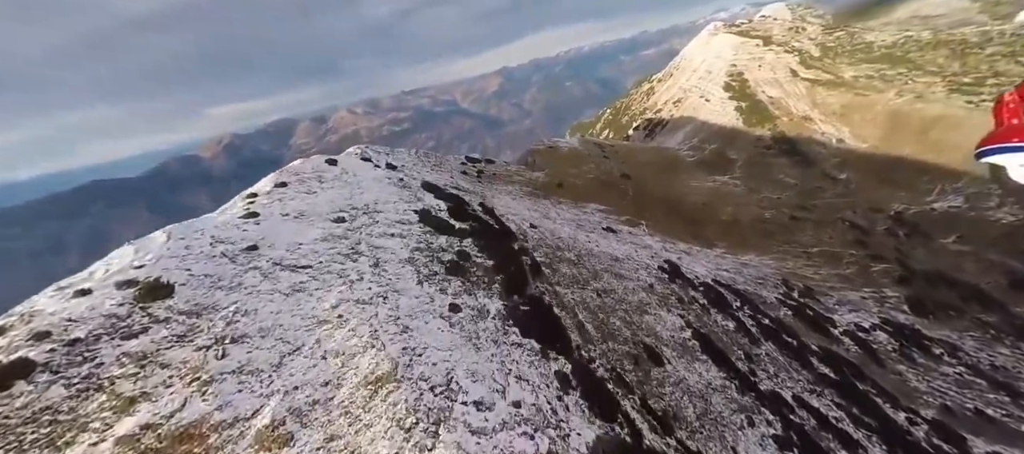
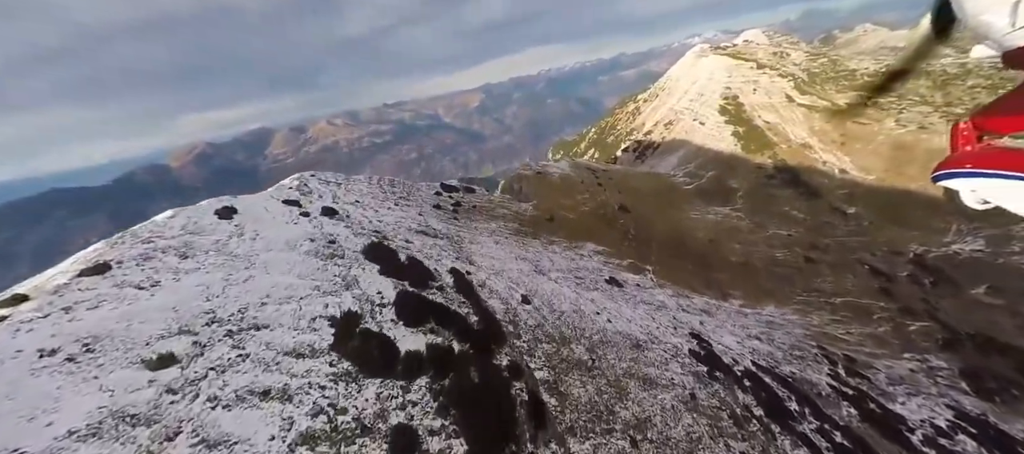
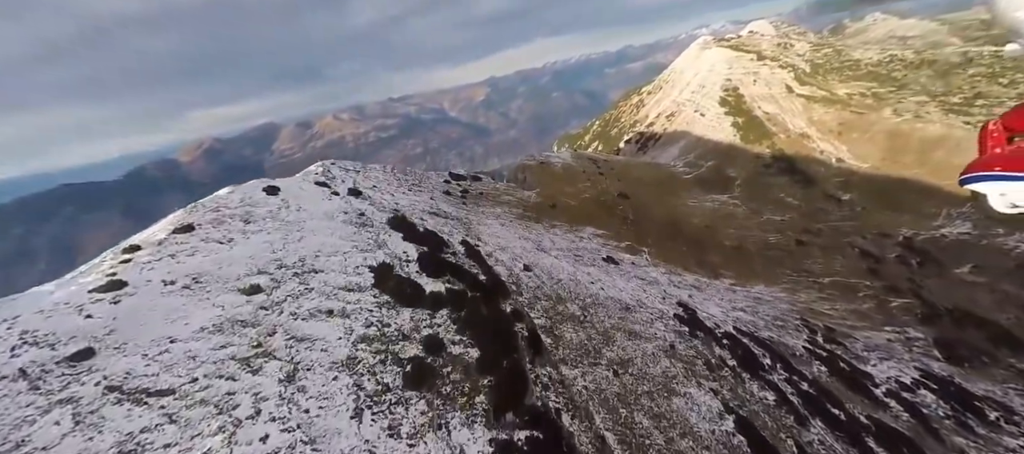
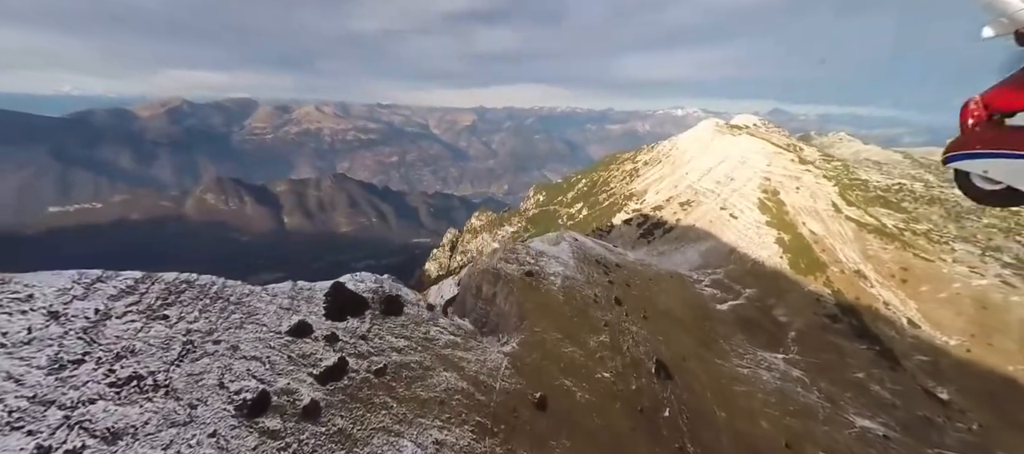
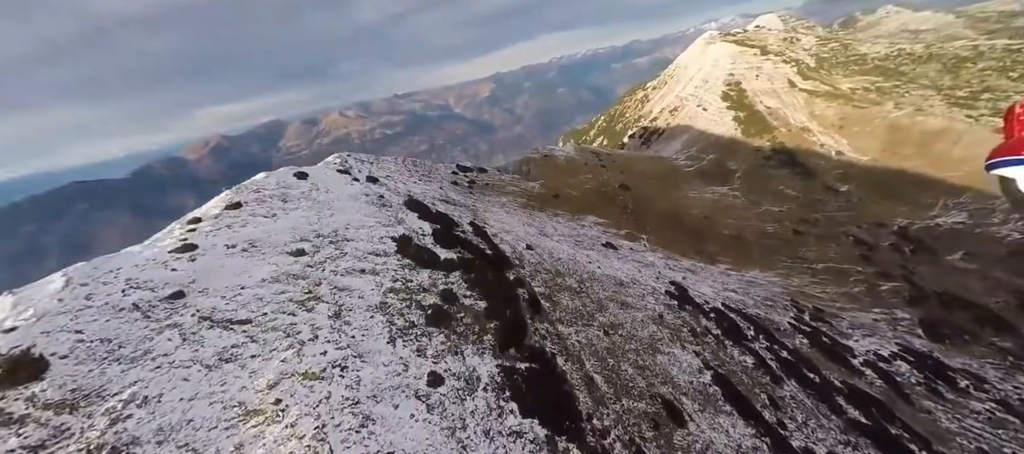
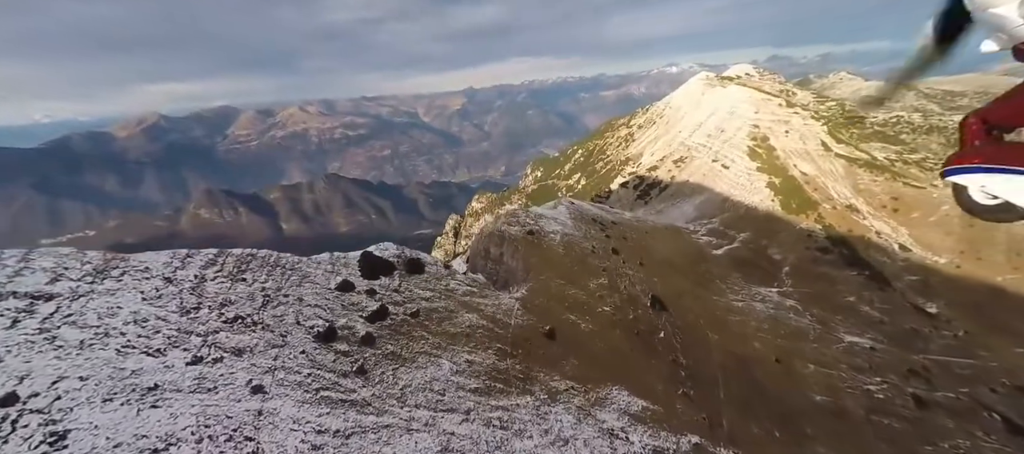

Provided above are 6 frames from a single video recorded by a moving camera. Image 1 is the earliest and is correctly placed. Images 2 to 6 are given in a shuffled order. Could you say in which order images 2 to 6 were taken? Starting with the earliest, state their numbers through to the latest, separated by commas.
5, 3, 2, 6, 4
